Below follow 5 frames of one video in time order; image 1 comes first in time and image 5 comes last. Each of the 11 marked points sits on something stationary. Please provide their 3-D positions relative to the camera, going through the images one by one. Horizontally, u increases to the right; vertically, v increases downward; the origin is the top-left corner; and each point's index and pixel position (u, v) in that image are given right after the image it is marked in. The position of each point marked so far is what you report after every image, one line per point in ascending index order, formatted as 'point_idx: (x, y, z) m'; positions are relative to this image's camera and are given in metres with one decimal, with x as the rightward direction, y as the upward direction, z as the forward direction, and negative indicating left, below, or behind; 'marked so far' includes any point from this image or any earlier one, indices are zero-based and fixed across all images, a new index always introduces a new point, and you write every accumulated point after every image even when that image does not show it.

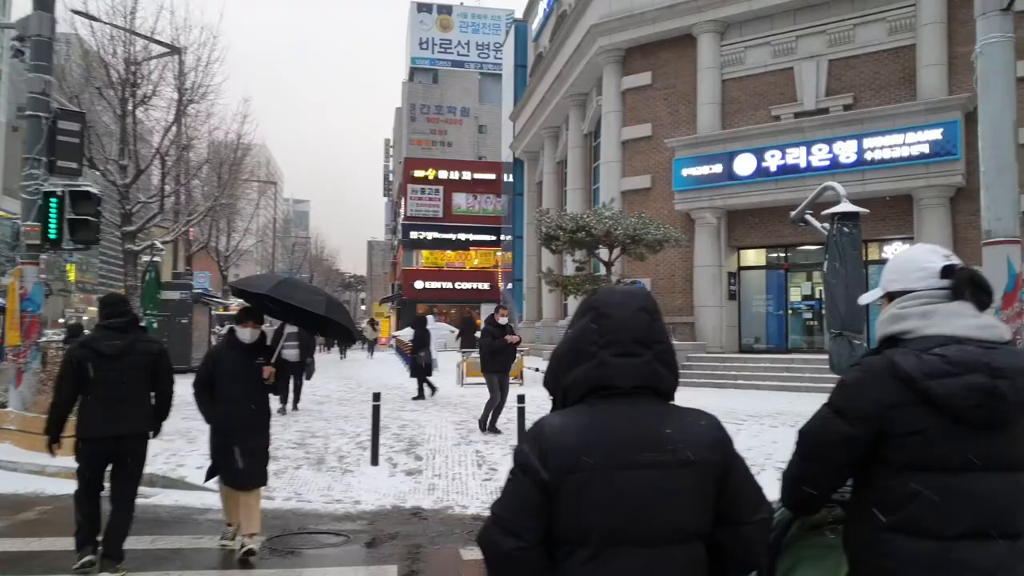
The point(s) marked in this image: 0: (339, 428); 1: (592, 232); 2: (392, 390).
0: (-2.6, -2.1, +11.8) m
1: (+1.8, +1.3, +17.1) m
2: (-2.6, -2.2, +16.8) m
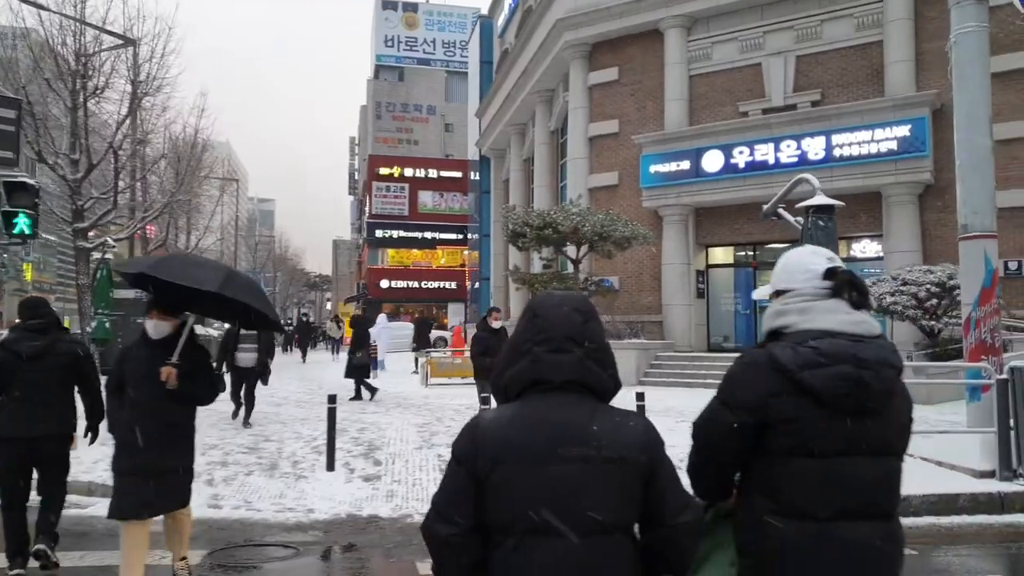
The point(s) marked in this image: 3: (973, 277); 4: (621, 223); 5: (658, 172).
0: (-3.2, -2.0, +11.3) m
1: (+1.1, +1.3, +16.8) m
2: (-3.3, -2.2, +16.3) m
3: (+4.9, +0.1, +8.2) m
4: (+2.4, +1.4, +17.1) m
5: (+3.7, +2.9, +19.7) m
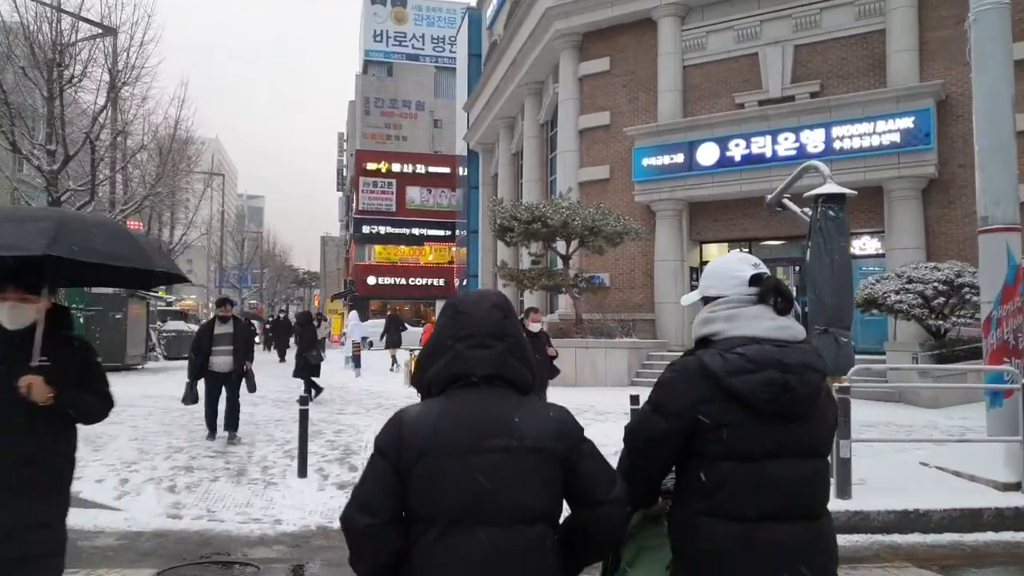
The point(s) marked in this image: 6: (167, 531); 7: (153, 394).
0: (-3.3, -2.0, +10.6) m
1: (+0.8, +1.4, +16.2) m
2: (-3.5, -2.1, +15.6) m
3: (+4.8, +0.1, +7.7) m
4: (+2.2, +1.5, +16.5) m
5: (+3.4, +3.0, +19.1) m
6: (-3.2, -2.2, +7.1) m
7: (-6.9, -2.1, +15.0) m
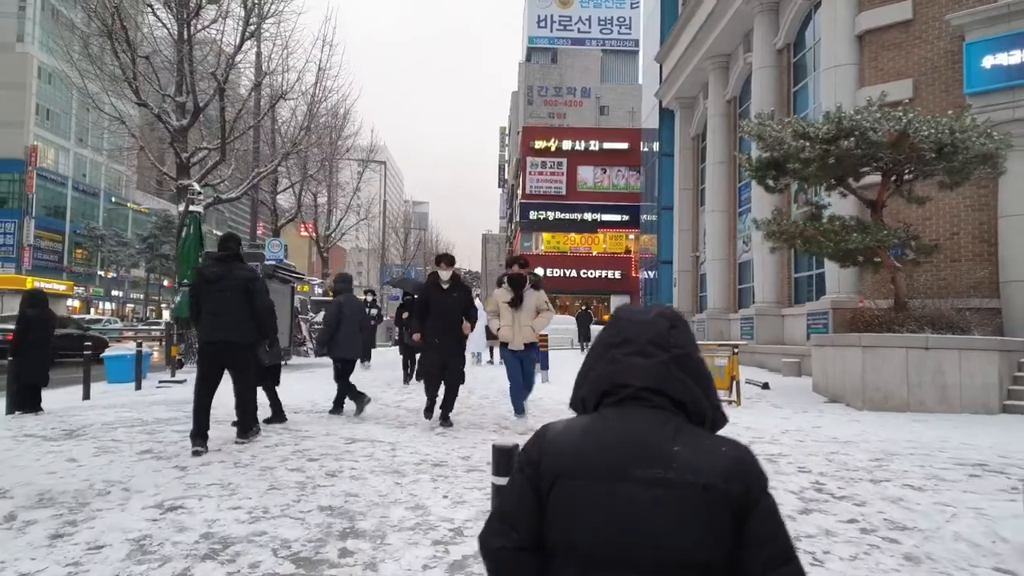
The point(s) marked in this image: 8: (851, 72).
0: (-0.7, -1.4, +5.2) m
1: (+4.6, +1.9, +9.9) m
2: (+0.1, -1.6, +10.2) m
3: (+6.7, +0.7, +0.8) m
4: (+5.9, +2.0, +10.0) m
5: (+7.7, +3.5, +12.3) m
6: (-1.2, -1.7, +1.7) m
7: (-3.3, -1.5, +10.3) m
8: (+6.4, +4.1, +14.6) m
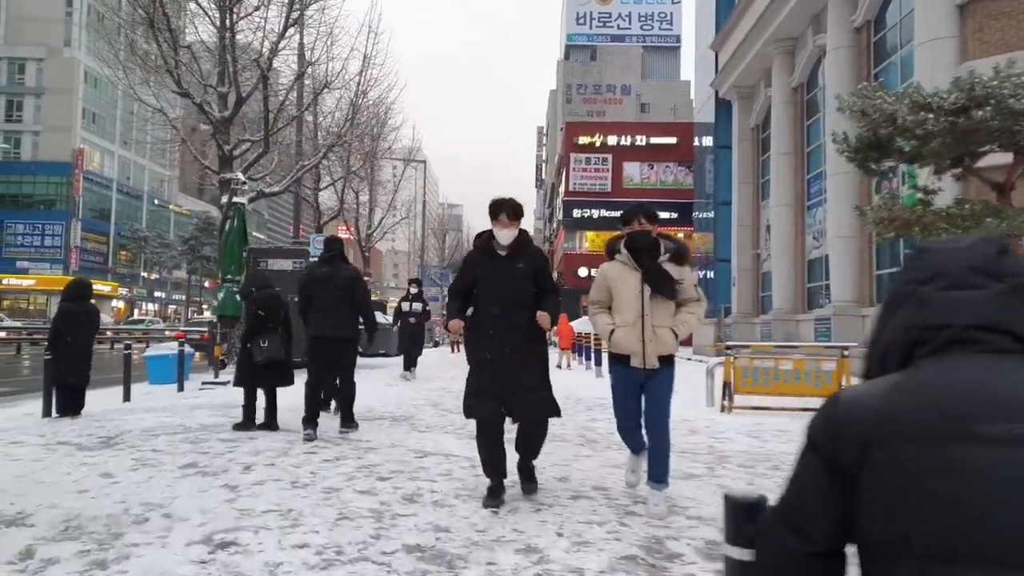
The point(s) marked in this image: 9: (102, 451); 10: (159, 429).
0: (0.0, -1.3, +4.2) m
1: (+5.5, +2.0, +8.6) m
2: (+1.0, -1.5, +9.1) m
3: (+7.2, +0.8, -0.6) m
4: (+6.8, +2.1, +8.6) m
5: (+8.7, +3.6, +10.9) m
6: (-0.6, -1.6, +0.7) m
7: (-2.4, -1.4, +9.3) m
8: (+7.5, +4.1, +13.3) m
9: (-3.5, -1.4, +6.6) m
10: (-3.6, -1.4, +7.9) m
